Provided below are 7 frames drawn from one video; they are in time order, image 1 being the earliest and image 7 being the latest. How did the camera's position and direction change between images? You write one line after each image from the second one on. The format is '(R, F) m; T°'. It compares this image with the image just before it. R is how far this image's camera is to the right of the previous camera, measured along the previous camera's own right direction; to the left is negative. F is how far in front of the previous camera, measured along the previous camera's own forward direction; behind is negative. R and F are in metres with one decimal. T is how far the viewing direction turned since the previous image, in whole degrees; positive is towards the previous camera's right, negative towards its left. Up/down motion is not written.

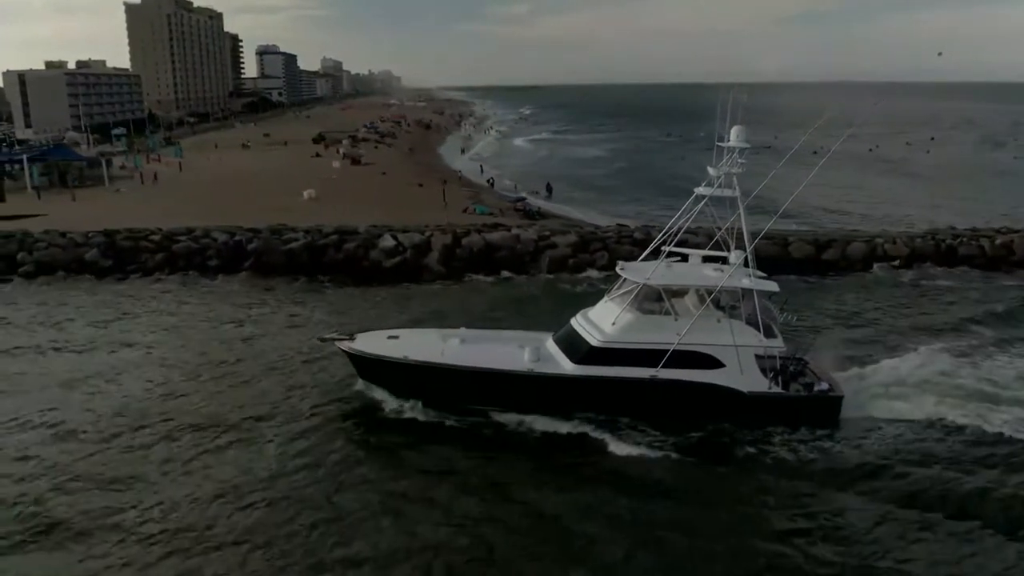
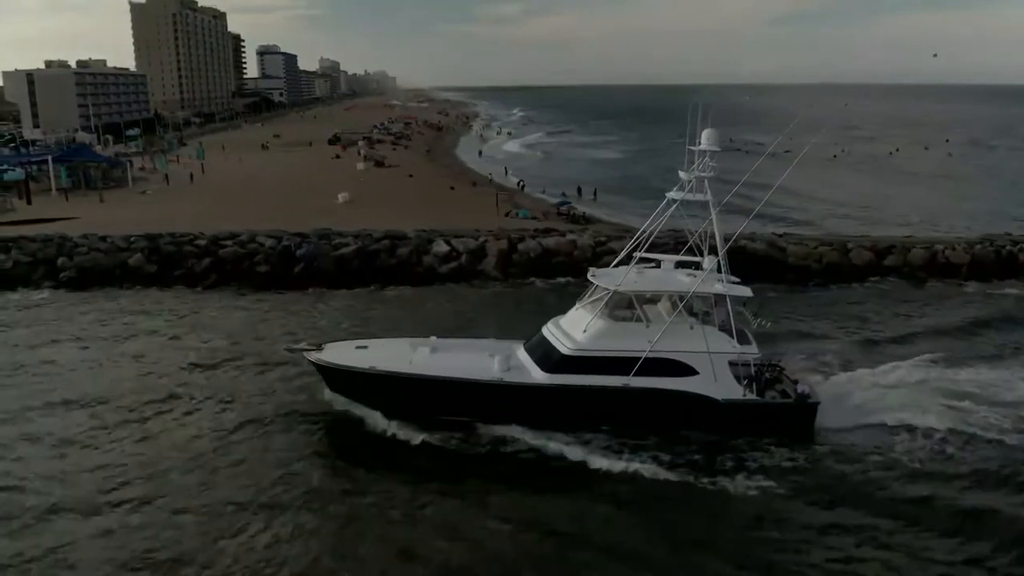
(-2.2, +0.4) m; +1°
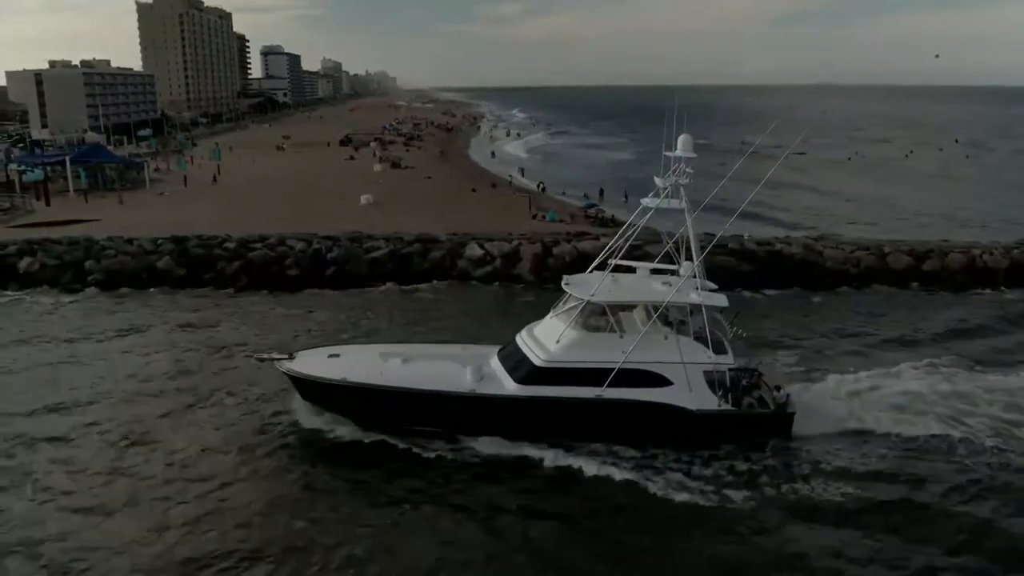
(-1.2, +0.2) m; 0°
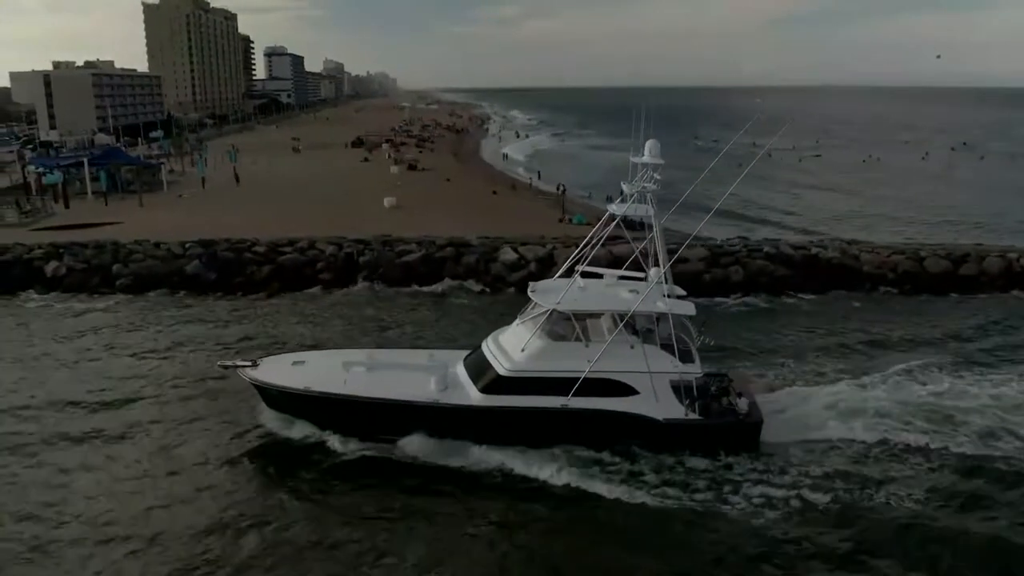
(-1.2, +0.2) m; 0°
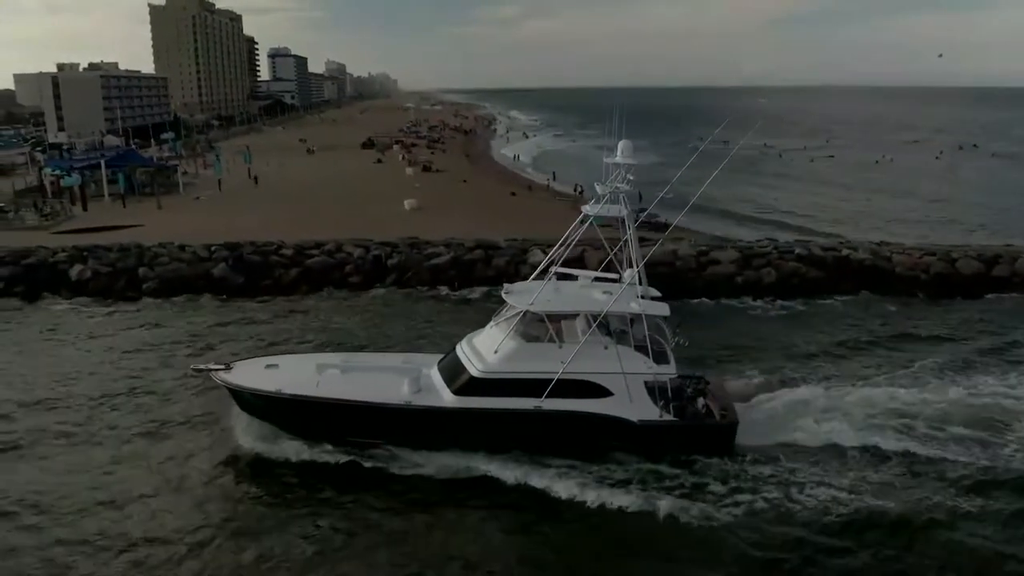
(-1.1, +0.1) m; 0°
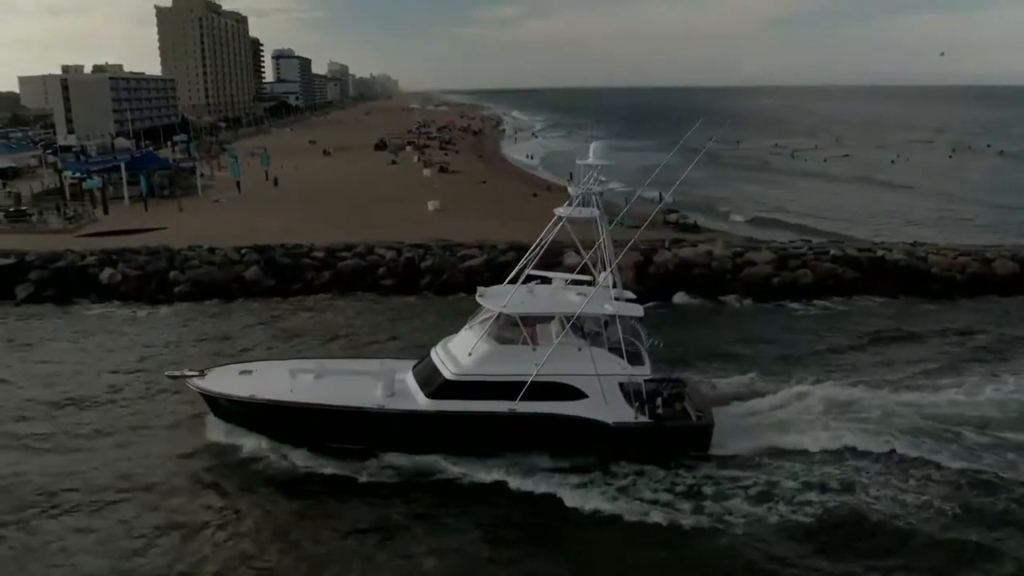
(-1.2, +0.1) m; 0°
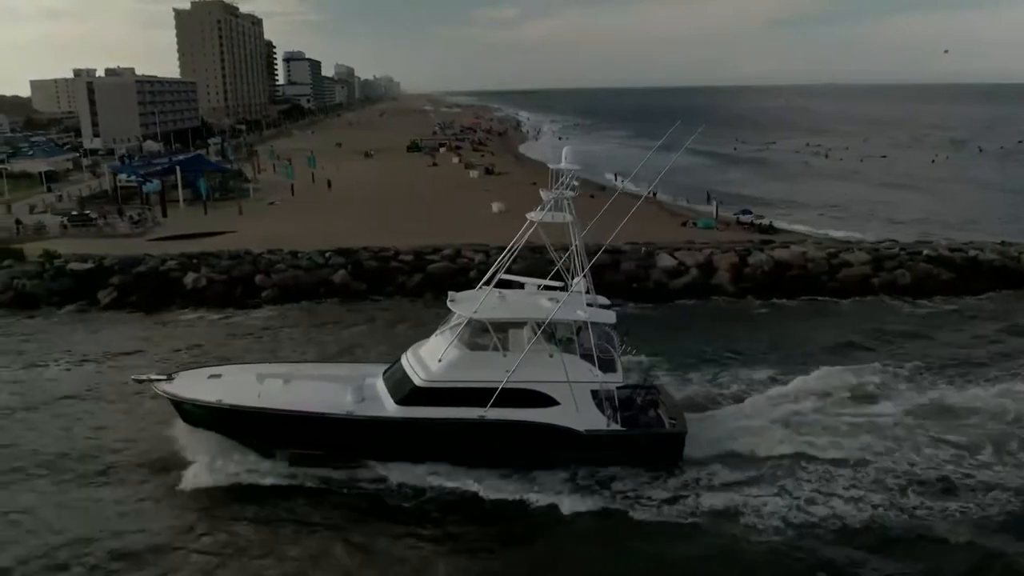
(-3.5, +0.1) m; +1°
